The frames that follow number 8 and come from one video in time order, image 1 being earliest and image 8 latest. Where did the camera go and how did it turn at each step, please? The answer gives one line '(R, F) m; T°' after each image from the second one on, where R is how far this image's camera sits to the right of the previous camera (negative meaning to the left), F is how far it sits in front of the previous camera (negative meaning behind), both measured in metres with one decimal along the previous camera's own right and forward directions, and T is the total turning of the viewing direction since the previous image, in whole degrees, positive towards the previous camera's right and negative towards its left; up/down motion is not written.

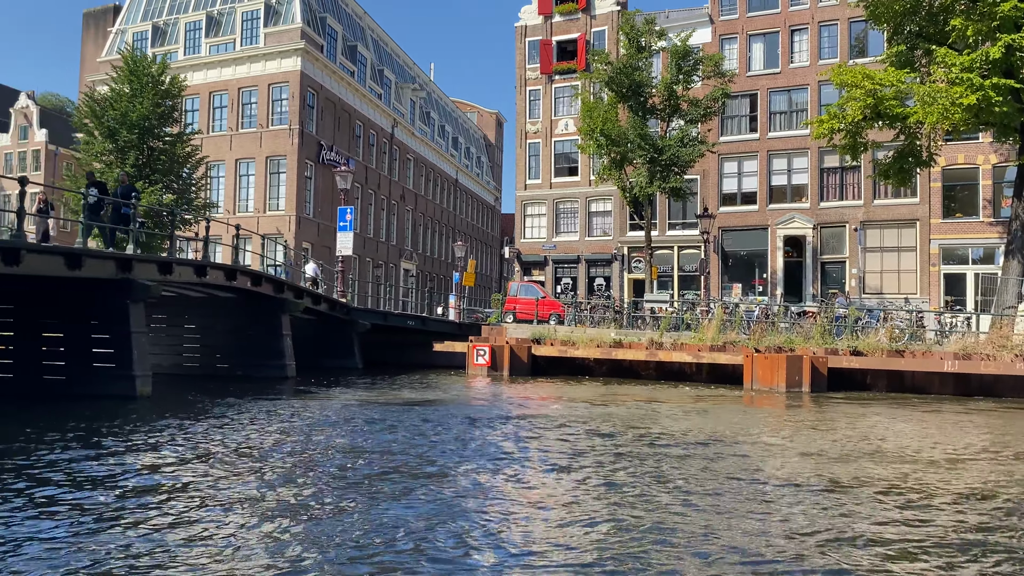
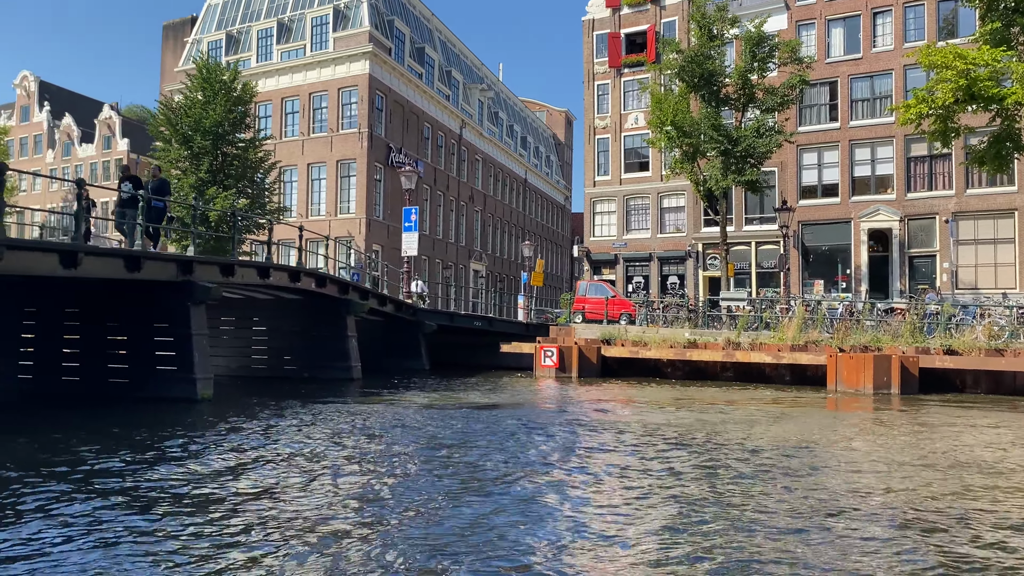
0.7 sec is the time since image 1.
(+0.1, +0.6) m; -5°
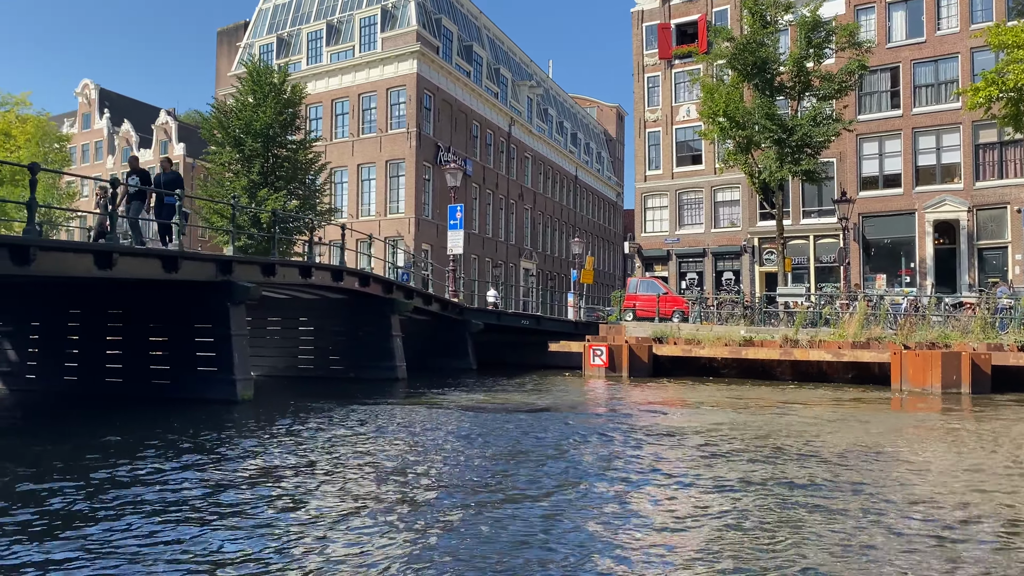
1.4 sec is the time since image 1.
(+0.2, +0.4) m; -4°
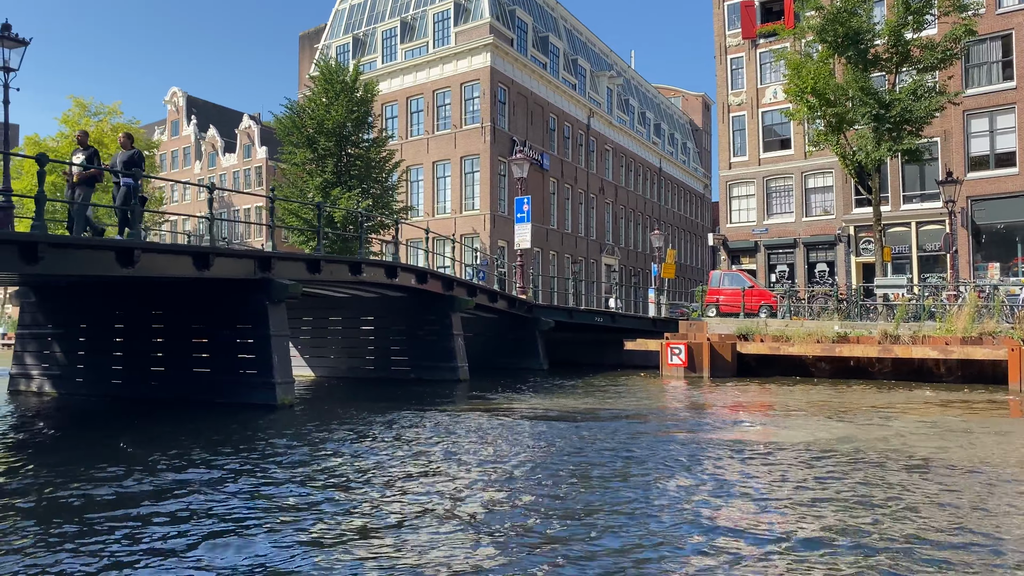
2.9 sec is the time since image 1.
(+0.4, +1.1) m; -6°
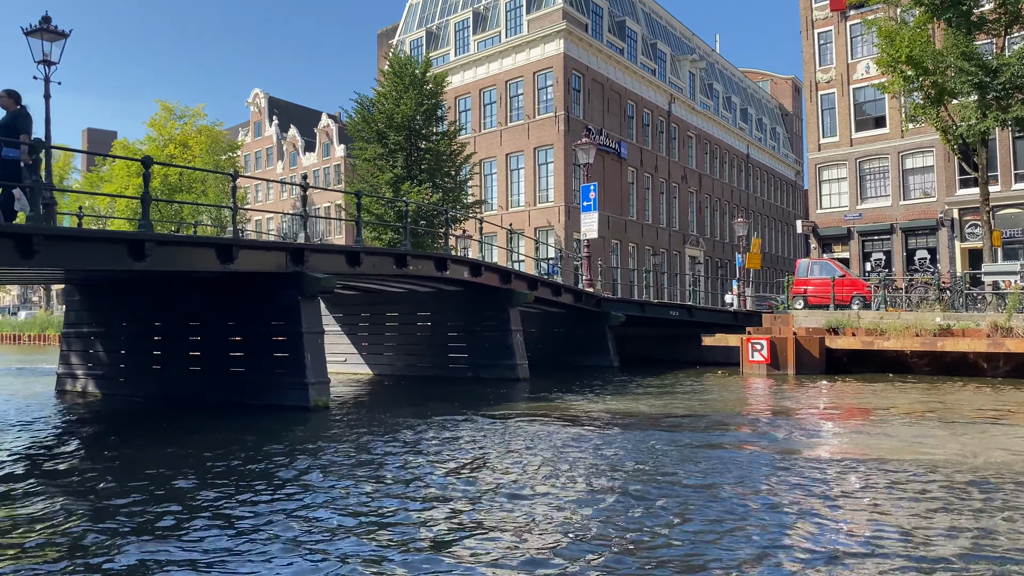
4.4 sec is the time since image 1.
(+0.5, +1.1) m; -6°
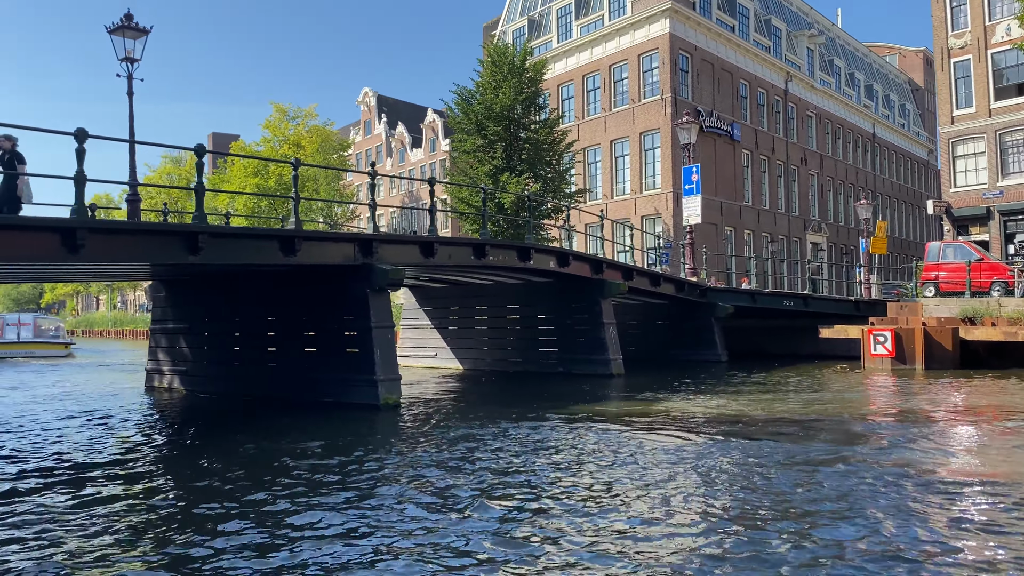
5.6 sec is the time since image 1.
(+0.4, +0.9) m; -8°
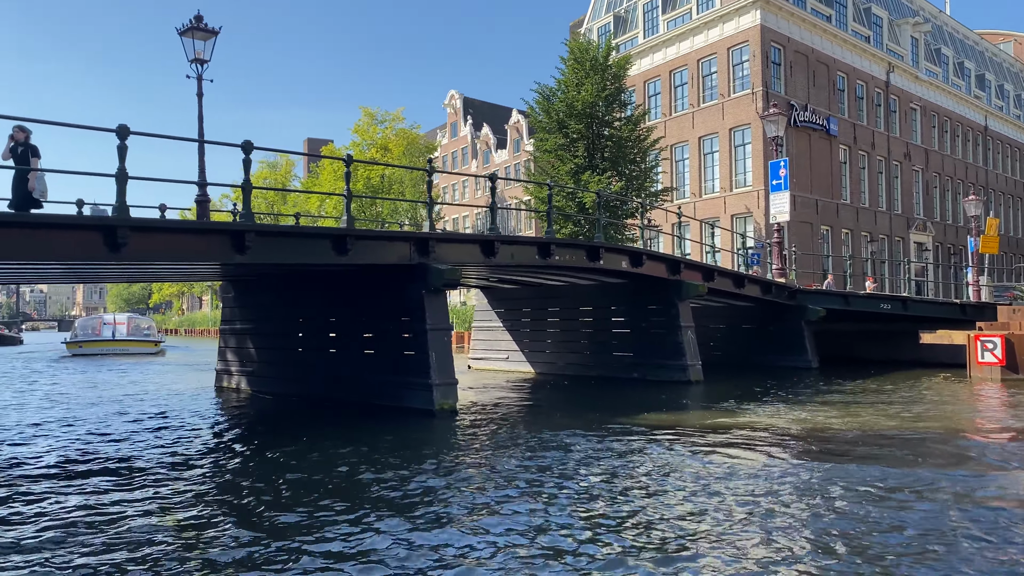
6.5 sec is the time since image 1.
(+0.3, +0.5) m; -6°
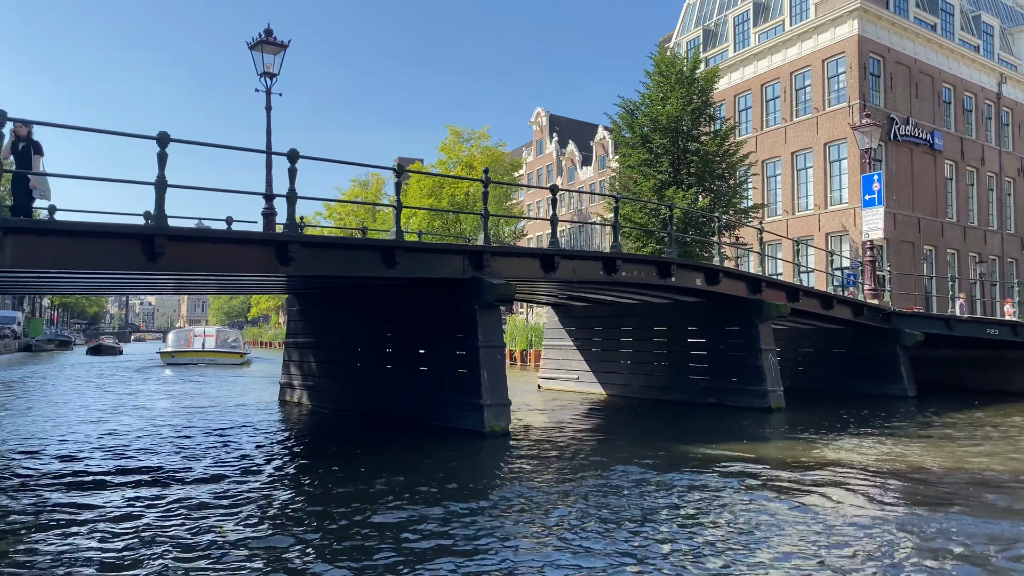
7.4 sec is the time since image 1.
(+0.4, +0.5) m; -6°
